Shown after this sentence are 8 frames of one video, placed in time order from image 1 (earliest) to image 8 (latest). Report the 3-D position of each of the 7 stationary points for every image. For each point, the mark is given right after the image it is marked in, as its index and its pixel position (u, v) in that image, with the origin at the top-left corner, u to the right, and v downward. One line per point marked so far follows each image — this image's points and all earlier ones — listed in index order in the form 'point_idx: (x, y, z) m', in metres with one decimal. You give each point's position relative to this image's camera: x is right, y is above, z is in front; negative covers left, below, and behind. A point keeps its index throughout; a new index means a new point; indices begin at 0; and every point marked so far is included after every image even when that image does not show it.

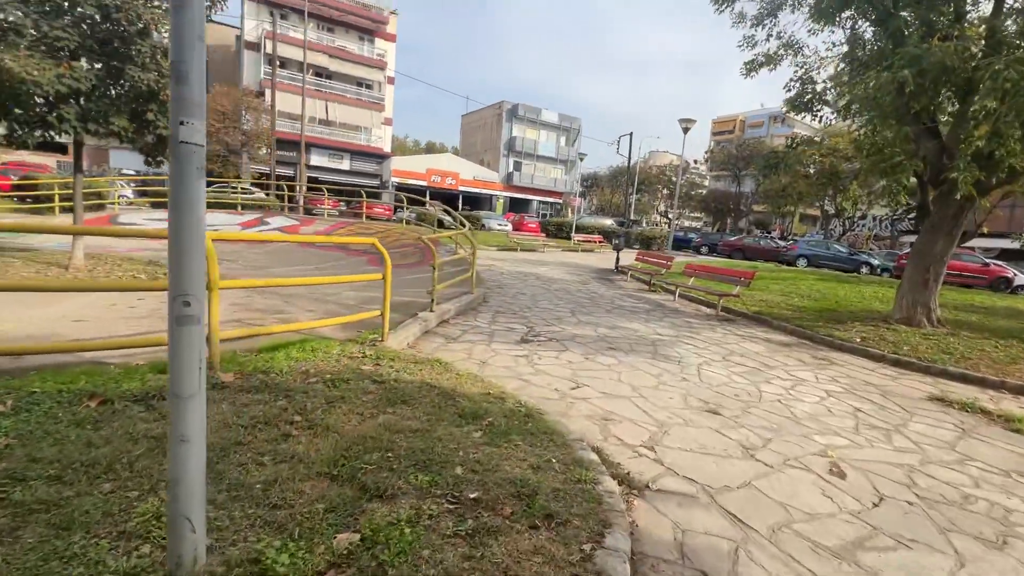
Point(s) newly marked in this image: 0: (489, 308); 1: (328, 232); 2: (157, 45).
0: (-0.4, -0.4, +8.7) m
1: (-6.3, +1.9, +15.9) m
2: (-6.1, +4.1, +7.9) m
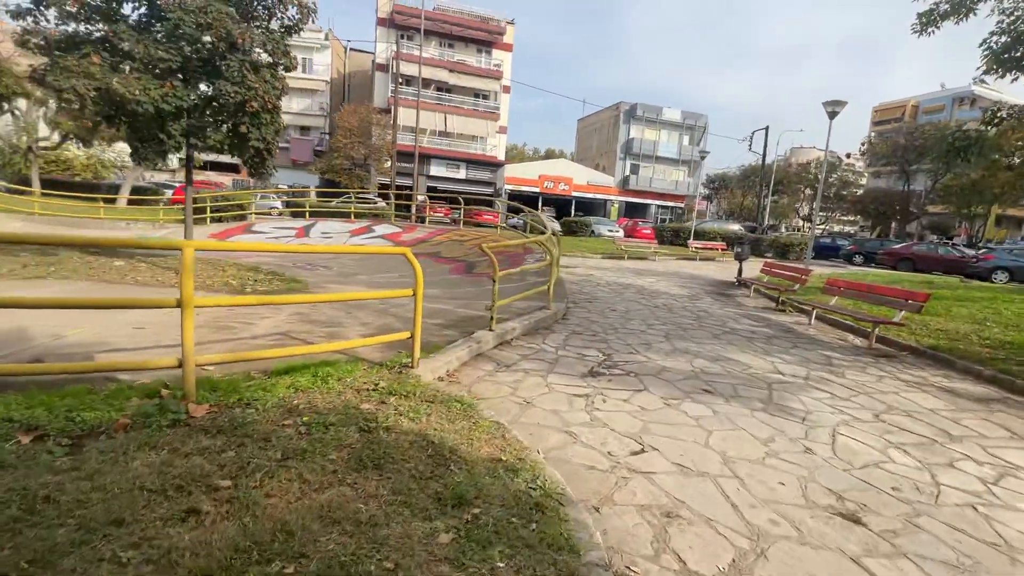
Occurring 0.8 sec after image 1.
0: (+0.9, -0.6, +7.6) m
1: (-3.0, +1.7, +16.0) m
2: (-4.7, +4.0, +8.2) m
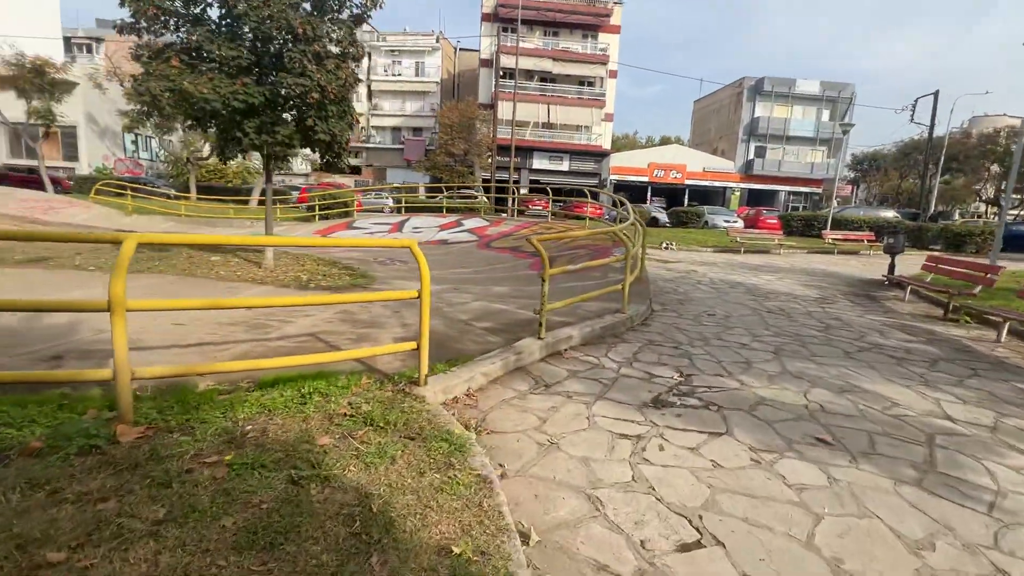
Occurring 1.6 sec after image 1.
0: (+1.7, -0.6, +6.2) m
1: (-0.1, +1.8, +15.3) m
2: (-3.5, +4.1, +8.1) m
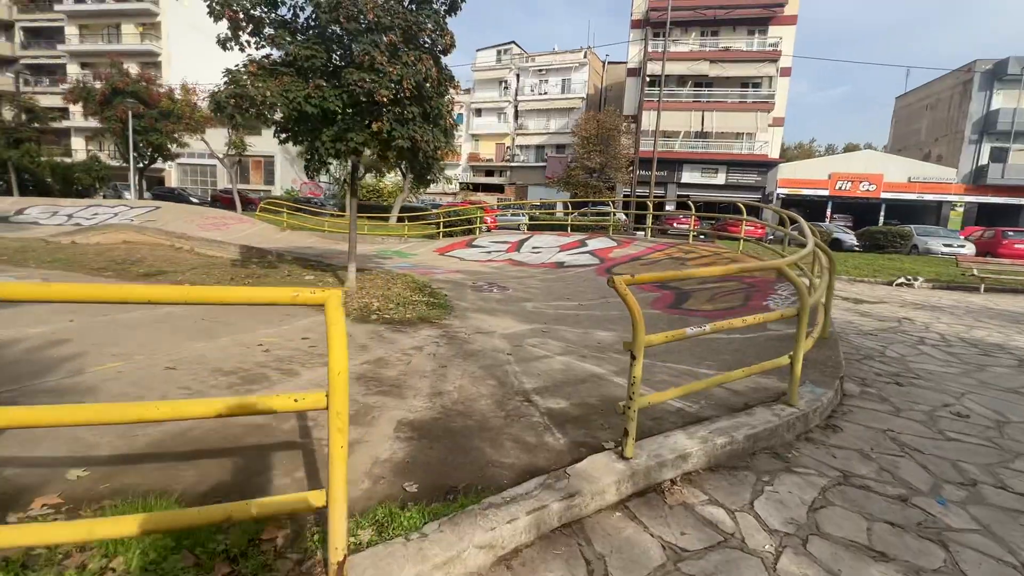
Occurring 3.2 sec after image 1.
0: (+2.3, -1.3, +3.5) m
1: (+3.4, +0.9, +12.7) m
2: (-1.8, +3.6, +6.9) m
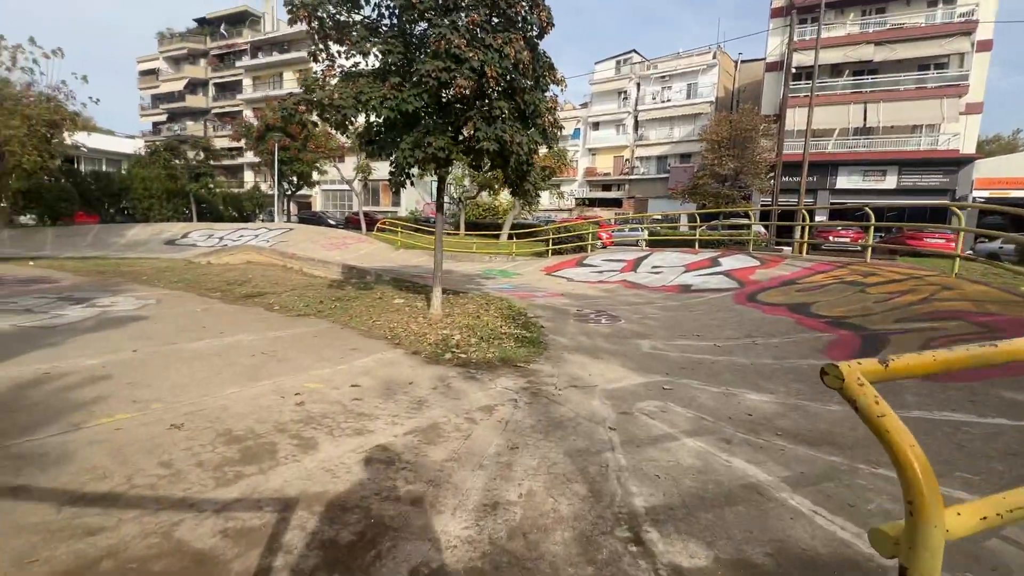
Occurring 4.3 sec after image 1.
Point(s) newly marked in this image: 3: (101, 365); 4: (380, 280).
0: (+2.6, -1.6, +1.2) m
1: (+5.9, +0.2, +10.0) m
2: (-0.5, +3.2, +5.7) m
3: (-4.3, -0.8, +4.9) m
4: (-3.1, +0.2, +11.2) m
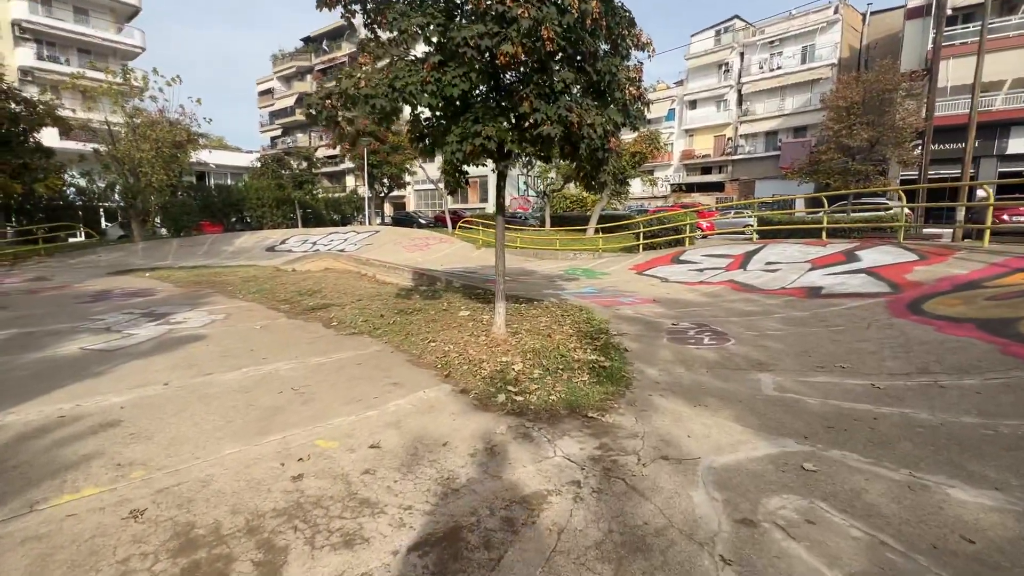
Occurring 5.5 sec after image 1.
0: (+2.3, -1.8, -0.5) m
1: (+7.2, +0.1, +7.4) m
2: (+0.1, +3.0, +4.5) m
3: (-3.7, -1.1, +4.5) m
4: (-1.4, 0.0, +10.4) m
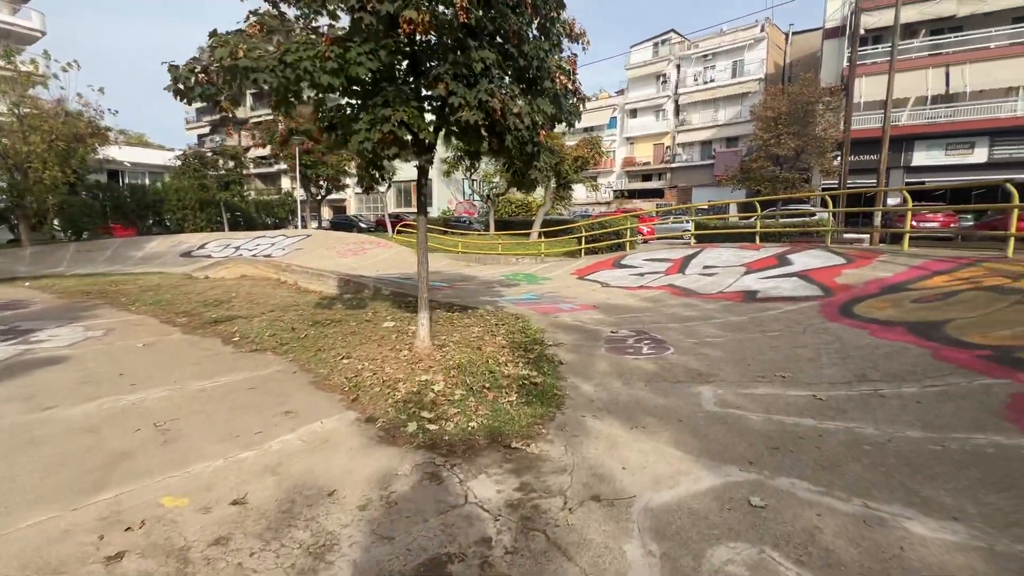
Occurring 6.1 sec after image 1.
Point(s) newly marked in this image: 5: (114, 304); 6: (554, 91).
0: (+2.2, -1.8, -0.9) m
1: (+6.2, +0.1, +7.5) m
2: (-0.7, +2.9, +3.9) m
3: (-4.4, -1.2, +3.4) m
4: (-2.7, -0.1, +9.5) m
5: (-8.3, -0.3, +9.8) m
6: (+0.5, +2.2, +5.2) m
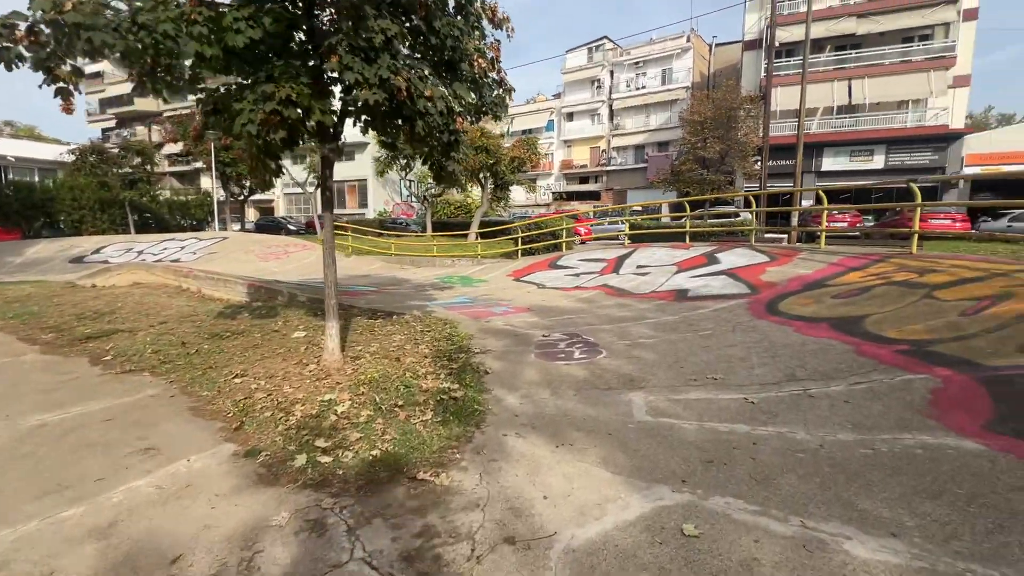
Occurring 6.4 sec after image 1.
0: (+2.1, -1.8, -1.1) m
1: (+5.0, +0.2, +7.7) m
2: (-1.4, +2.8, +3.3) m
3: (-5.0, -1.3, +2.4) m
4: (-4.0, -0.3, +8.7) m
5: (-9.6, -0.6, +8.2) m
6: (-0.4, +2.1, +4.7) m
